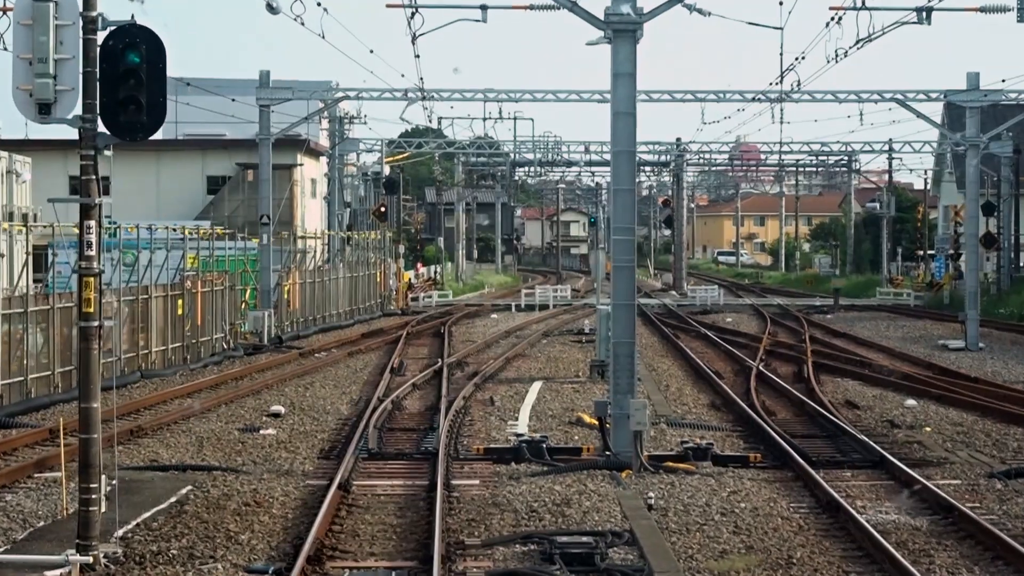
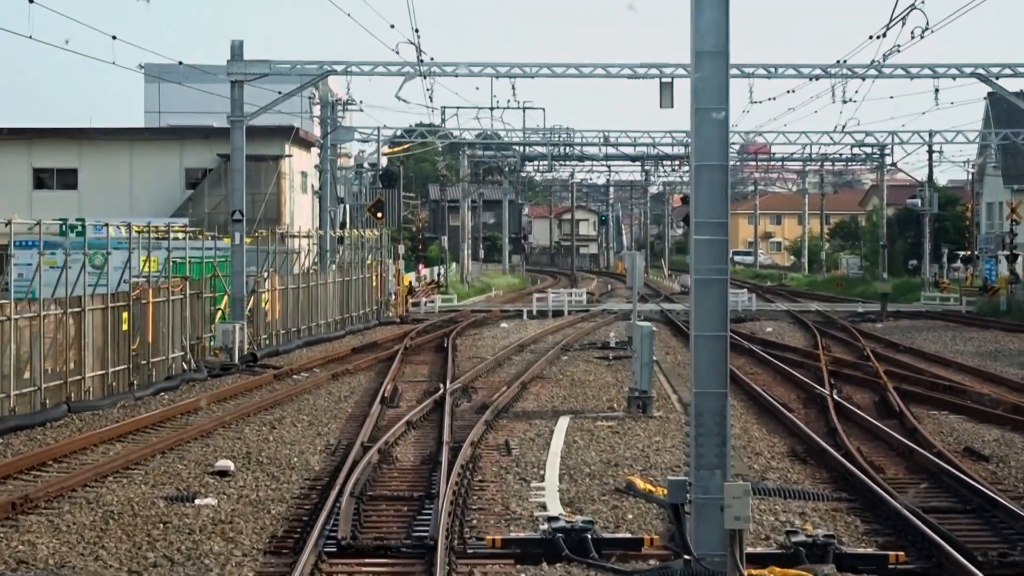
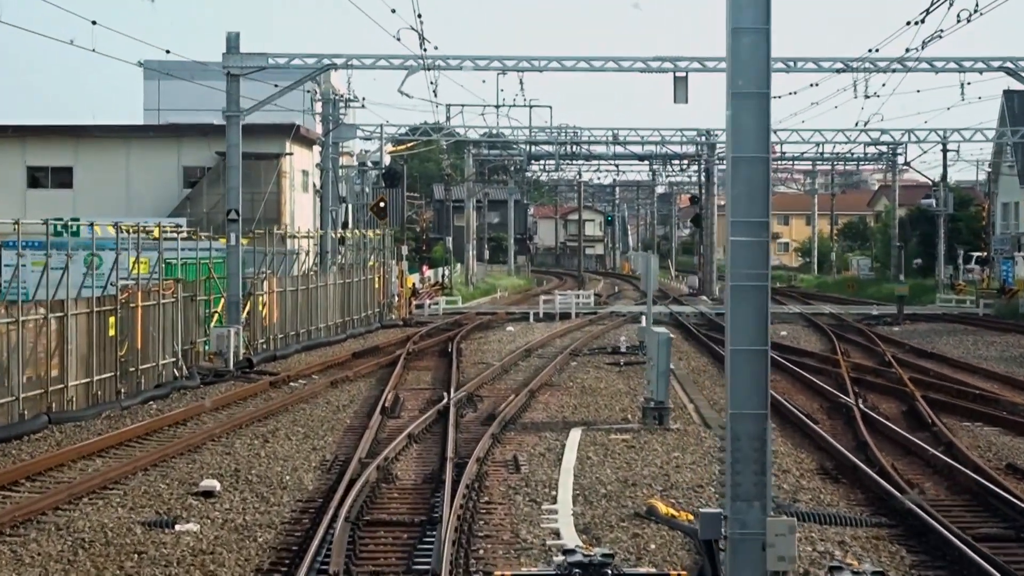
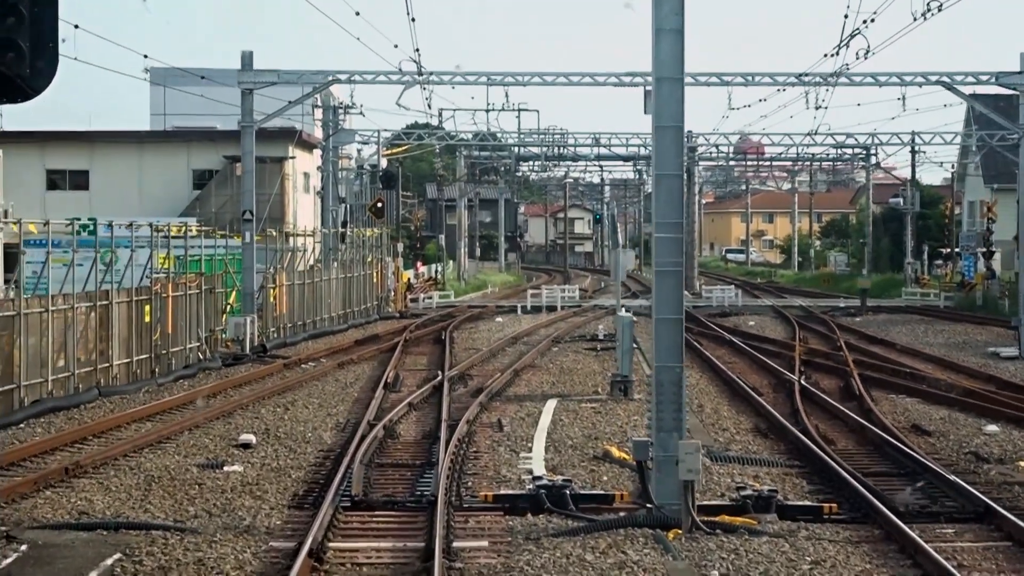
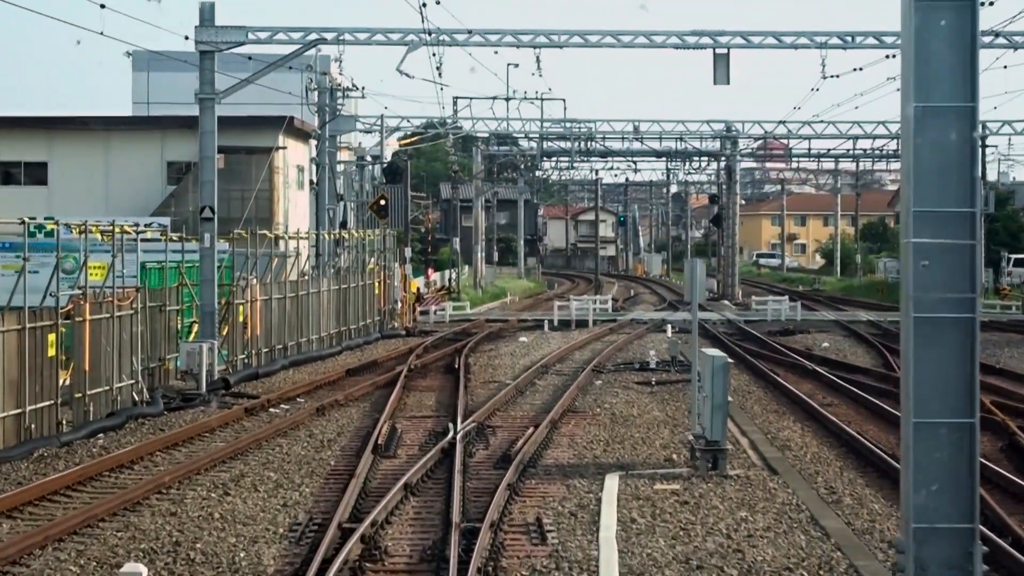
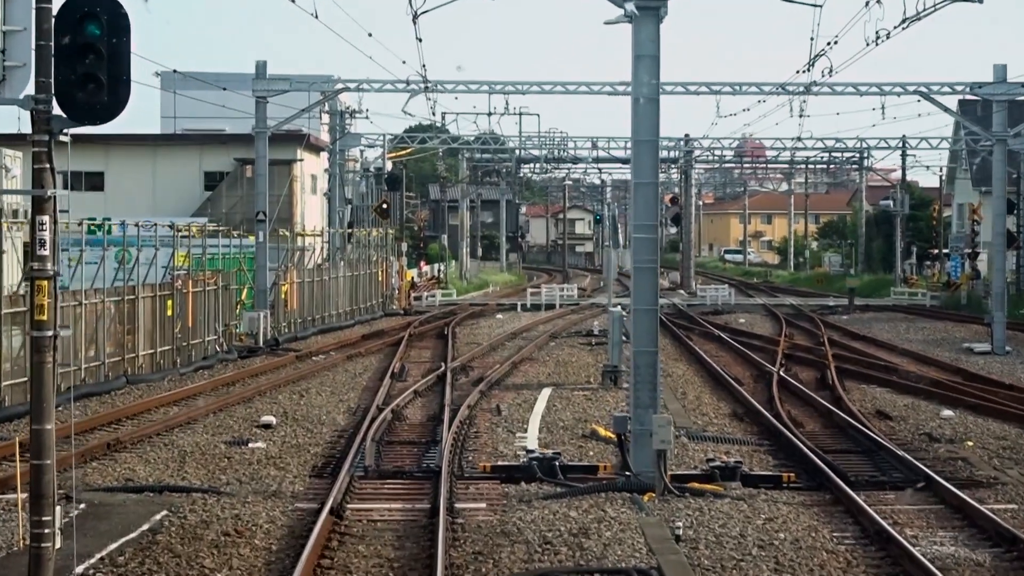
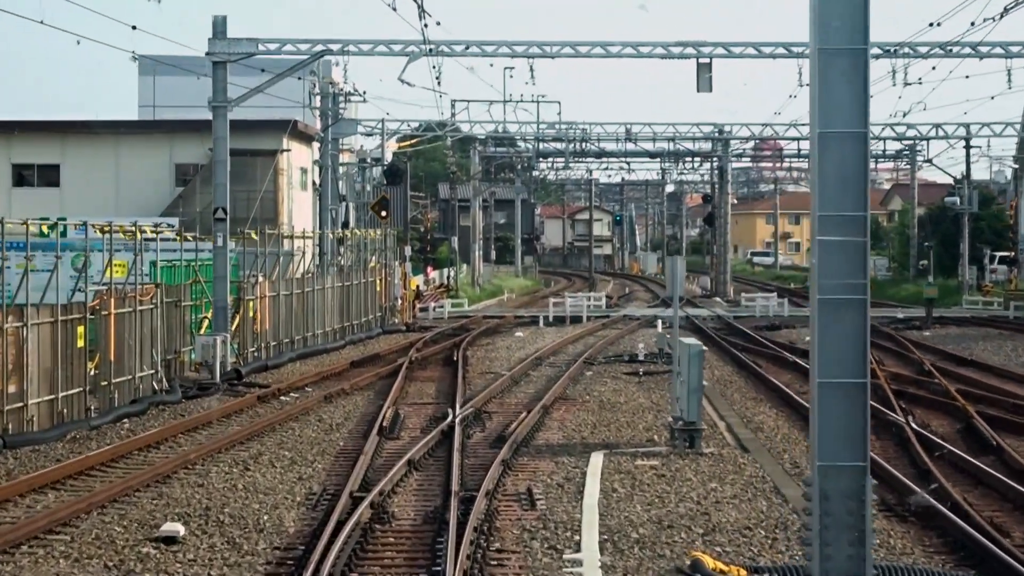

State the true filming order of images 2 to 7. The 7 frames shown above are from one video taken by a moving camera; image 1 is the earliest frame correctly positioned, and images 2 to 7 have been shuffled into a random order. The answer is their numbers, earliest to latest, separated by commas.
6, 4, 2, 3, 7, 5
